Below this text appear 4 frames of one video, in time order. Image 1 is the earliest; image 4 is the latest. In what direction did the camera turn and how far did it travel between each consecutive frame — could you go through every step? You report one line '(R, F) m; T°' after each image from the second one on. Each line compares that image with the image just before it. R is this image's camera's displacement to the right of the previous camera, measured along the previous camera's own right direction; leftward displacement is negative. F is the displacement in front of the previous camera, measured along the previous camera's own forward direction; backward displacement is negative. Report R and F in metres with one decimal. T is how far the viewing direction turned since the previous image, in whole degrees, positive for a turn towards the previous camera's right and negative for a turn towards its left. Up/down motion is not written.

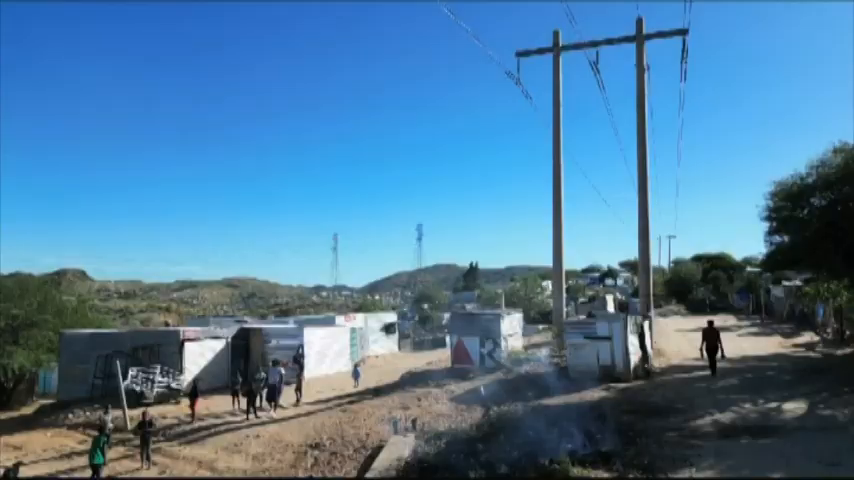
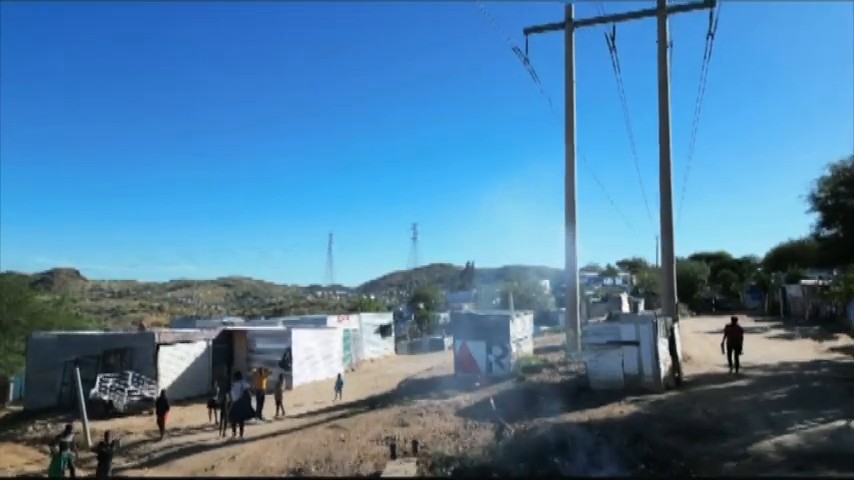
(-0.2, +2.7) m; 0°
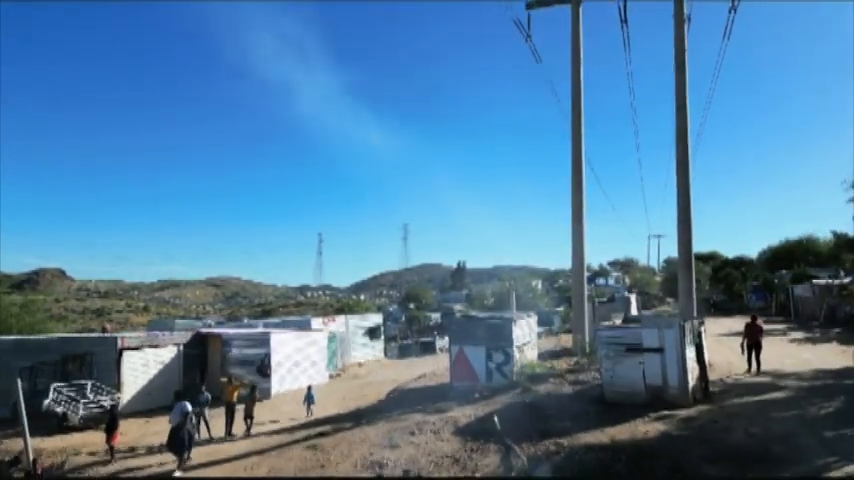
(-0.1, +2.5) m; +1°
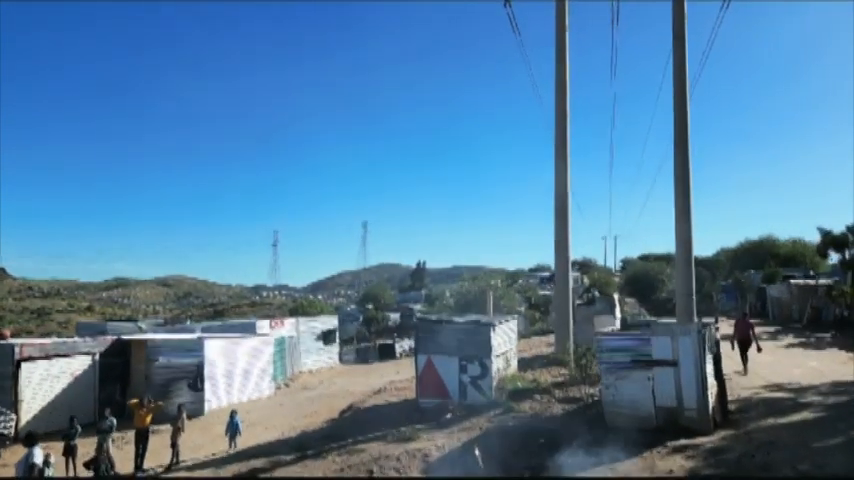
(-0.1, +3.3) m; +4°
